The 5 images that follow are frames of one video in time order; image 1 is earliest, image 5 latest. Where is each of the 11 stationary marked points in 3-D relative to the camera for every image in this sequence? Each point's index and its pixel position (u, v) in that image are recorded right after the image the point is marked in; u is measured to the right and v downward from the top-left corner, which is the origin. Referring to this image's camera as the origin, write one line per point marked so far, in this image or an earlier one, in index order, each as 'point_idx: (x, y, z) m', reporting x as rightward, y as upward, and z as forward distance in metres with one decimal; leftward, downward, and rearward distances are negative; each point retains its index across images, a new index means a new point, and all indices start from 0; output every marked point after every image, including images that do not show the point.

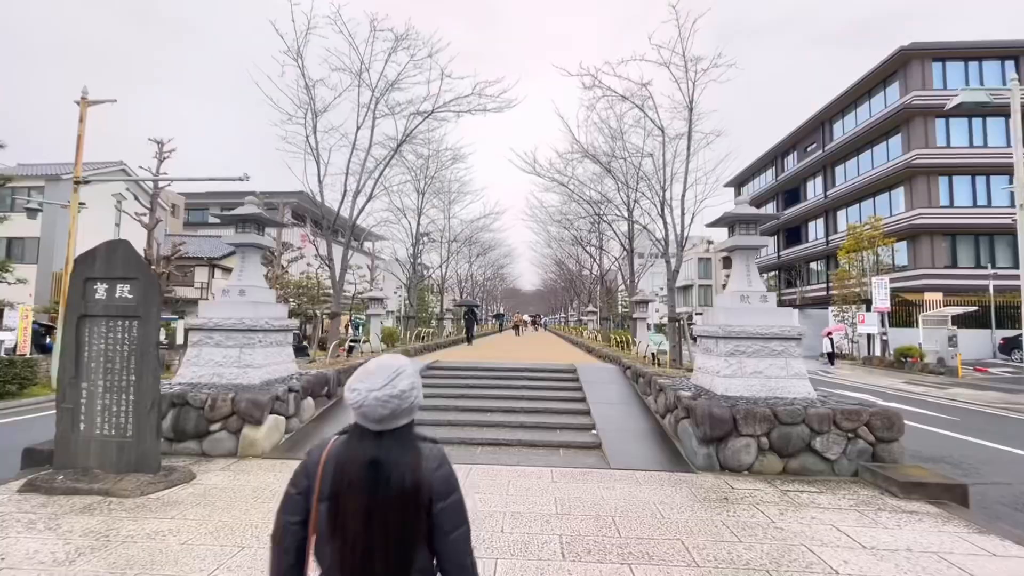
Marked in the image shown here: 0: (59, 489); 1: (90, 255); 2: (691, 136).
0: (-3.8, -1.7, +4.0) m
1: (-3.8, +0.3, +4.3) m
2: (+3.5, +3.0, +9.5) m
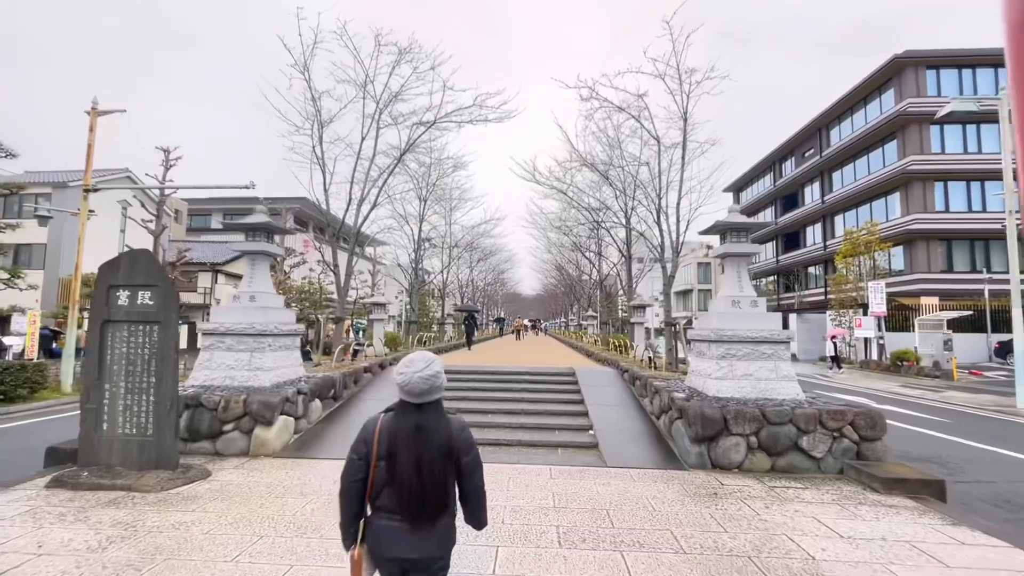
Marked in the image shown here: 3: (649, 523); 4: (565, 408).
0: (-3.8, -1.7, +4.2) m
1: (-3.8, +0.2, +4.6) m
2: (+3.5, +2.9, +9.8) m
3: (+1.0, -1.8, +3.6) m
4: (+0.8, -1.8, +7.3) m
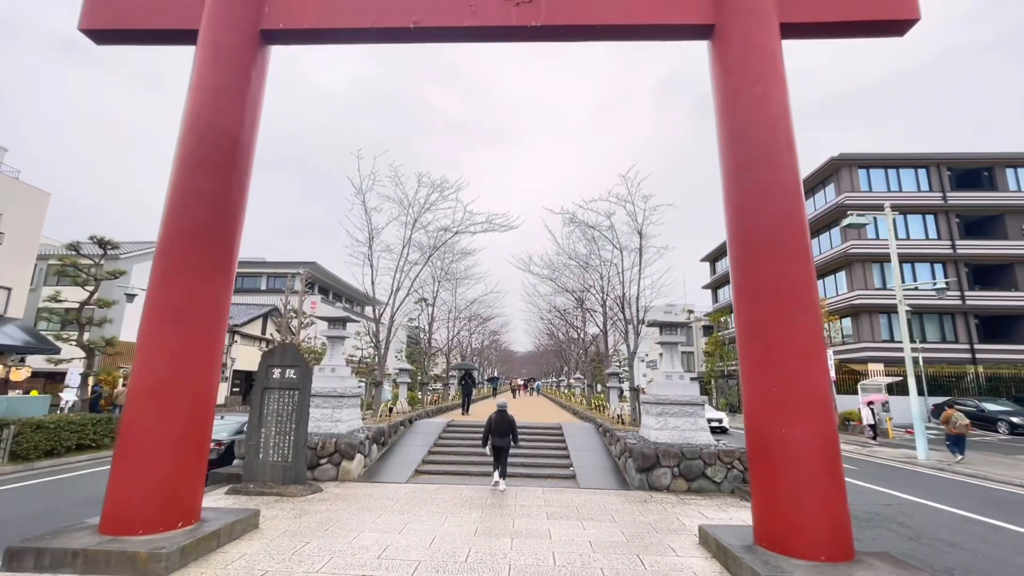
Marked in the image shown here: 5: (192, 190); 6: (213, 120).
0: (-3.7, -2.9, +6.8) m
1: (-3.7, -1.0, +7.4) m
2: (+3.6, +0.9, +12.9) m
3: (+1.2, -2.9, +6.3) m
4: (+0.9, -3.4, +9.9) m
5: (-3.4, +1.0, +5.1) m
6: (-3.3, +1.9, +5.3) m
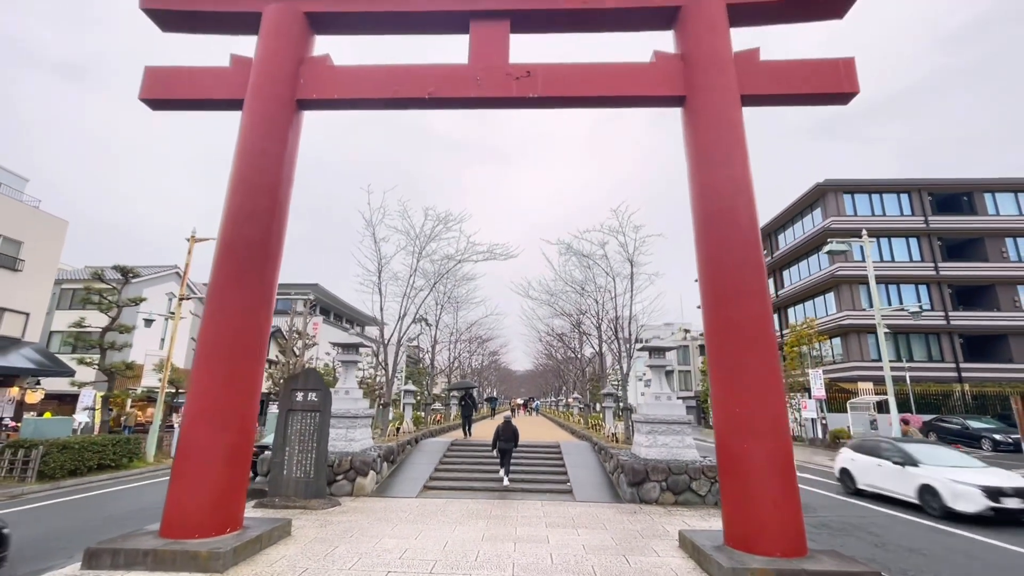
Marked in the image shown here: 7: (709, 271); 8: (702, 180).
0: (-3.6, -3.4, +7.5) m
1: (-3.7, -1.5, +8.1) m
2: (+3.5, +0.2, +13.8) m
3: (+1.2, -3.4, +7.0) m
4: (+0.9, -4.0, +10.6) m
5: (-3.4, +0.6, +5.9) m
6: (-3.3, +1.4, +6.2) m
7: (+2.4, +0.2, +5.8) m
8: (+2.4, +1.4, +6.0) m
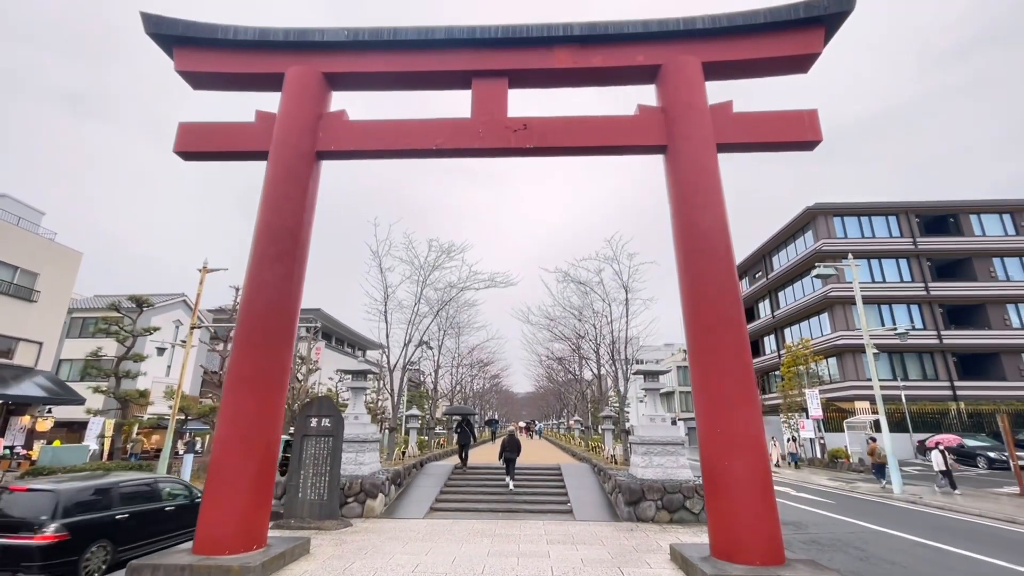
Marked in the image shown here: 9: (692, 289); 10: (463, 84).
0: (-3.6, -3.9, +7.9) m
1: (-3.7, -2.1, +8.6) m
2: (+3.6, -0.5, +14.4) m
3: (+1.2, -3.8, +7.4) m
4: (+0.9, -4.7, +11.0) m
5: (-3.4, +0.1, +6.6) m
6: (-3.3, +0.9, +6.8) m
7: (+2.4, -0.2, +6.4) m
8: (+2.4, +1.0, +6.7) m
9: (+2.4, 0.0, +6.4) m
10: (-0.8, +3.3, +7.7) m
